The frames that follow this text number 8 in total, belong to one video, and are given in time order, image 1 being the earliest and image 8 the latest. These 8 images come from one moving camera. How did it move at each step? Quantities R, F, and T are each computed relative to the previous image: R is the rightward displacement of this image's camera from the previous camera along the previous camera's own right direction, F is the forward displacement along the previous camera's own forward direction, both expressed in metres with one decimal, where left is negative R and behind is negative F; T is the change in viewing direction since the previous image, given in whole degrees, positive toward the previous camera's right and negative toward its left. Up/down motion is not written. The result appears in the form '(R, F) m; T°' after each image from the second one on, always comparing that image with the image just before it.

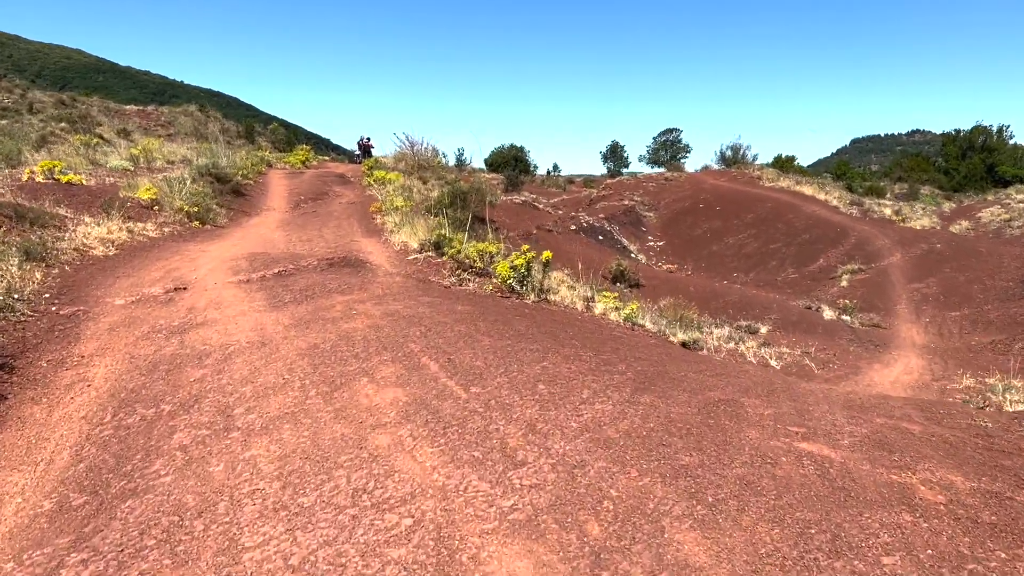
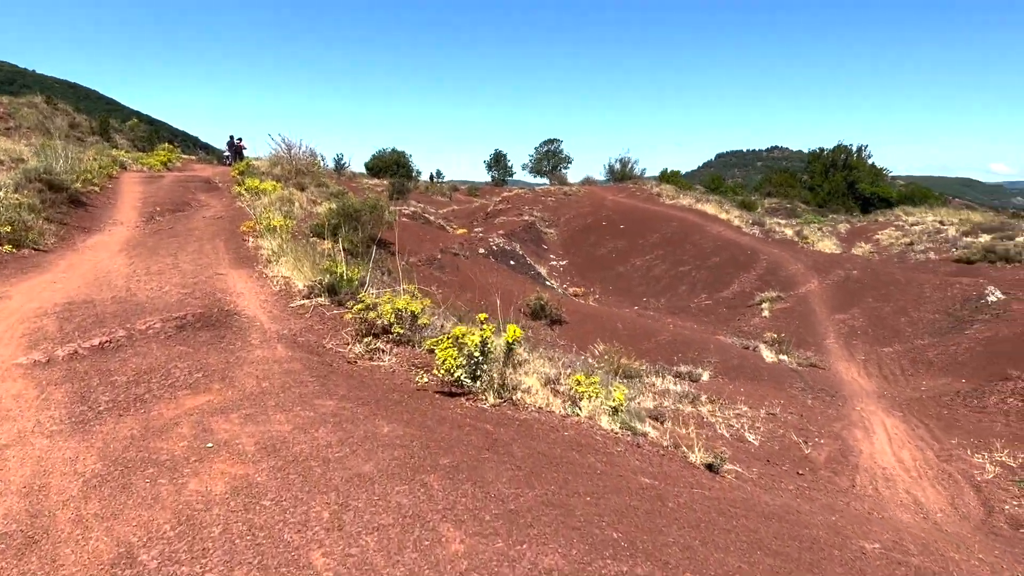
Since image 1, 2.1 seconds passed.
(-0.2, +1.5) m; +8°
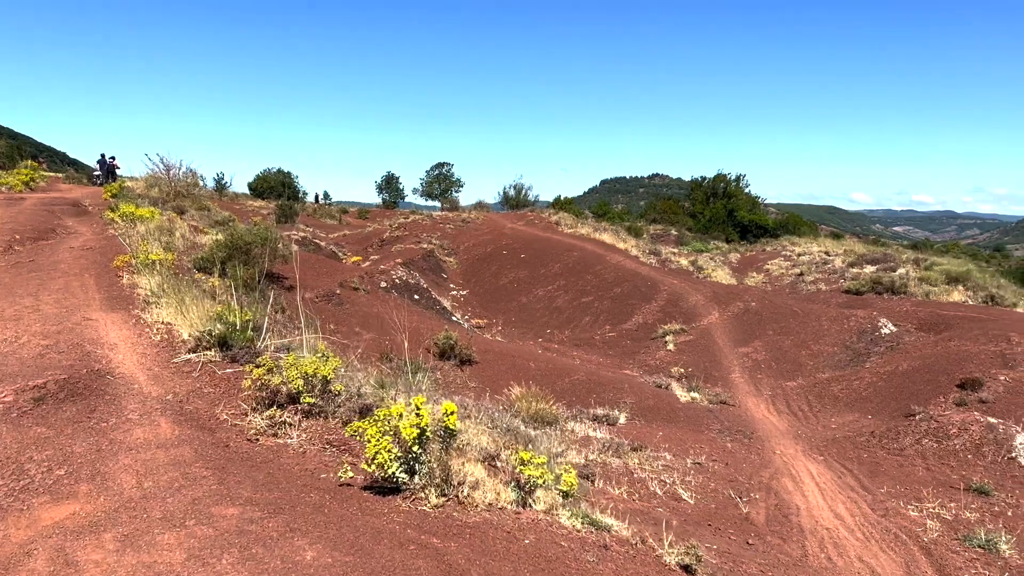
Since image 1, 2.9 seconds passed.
(-0.2, +0.5) m; +7°
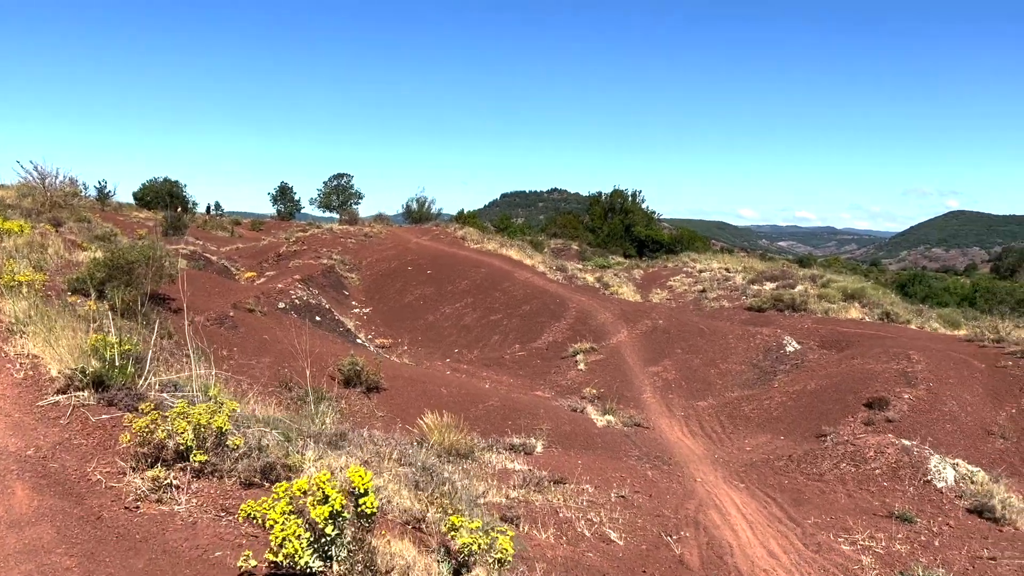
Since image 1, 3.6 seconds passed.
(-0.1, +0.4) m; +7°
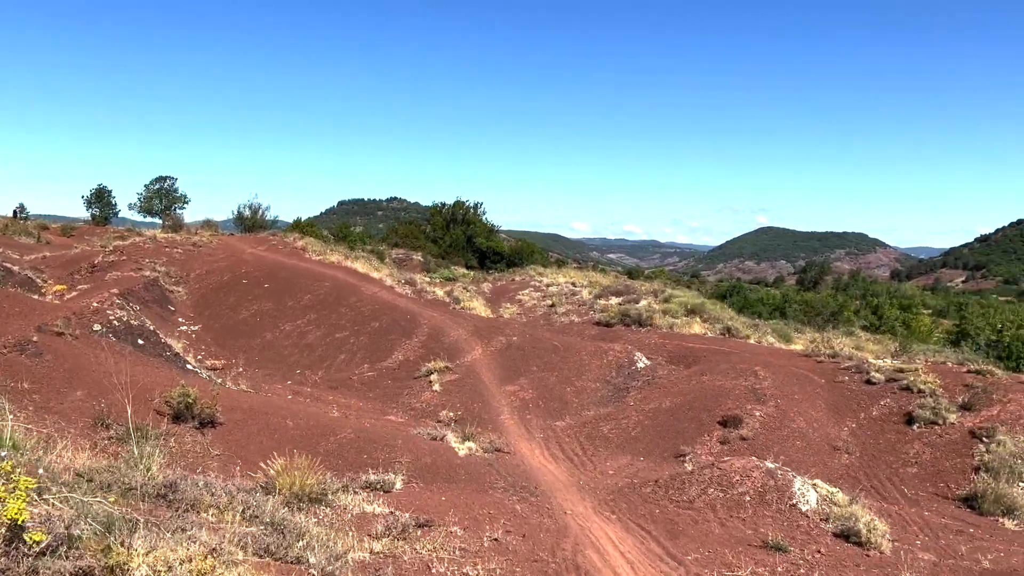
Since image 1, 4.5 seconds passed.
(-0.2, +0.5) m; +11°
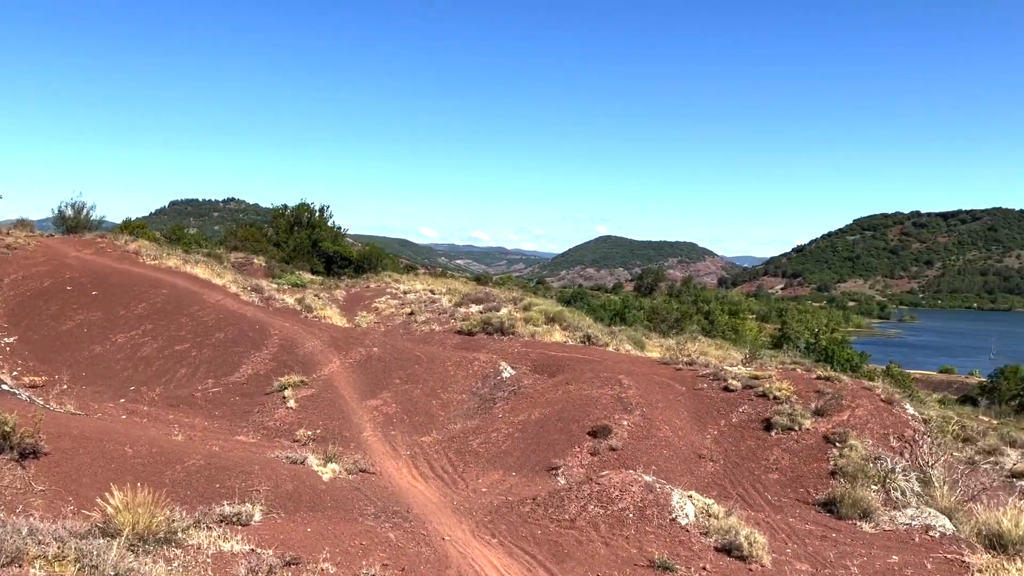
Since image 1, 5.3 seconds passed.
(-0.2, +0.4) m; +10°
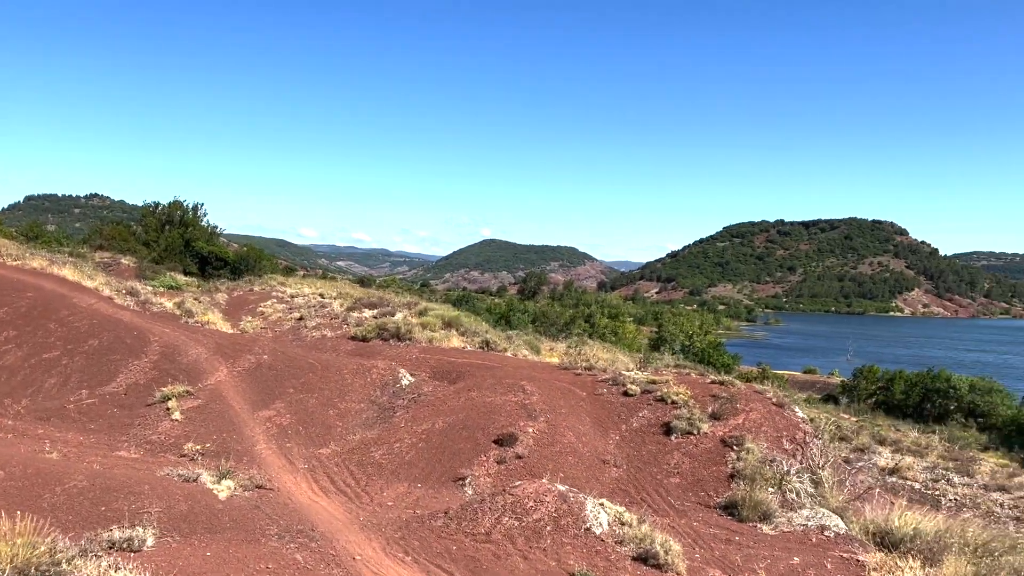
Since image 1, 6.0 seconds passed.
(-0.2, +0.2) m; +8°
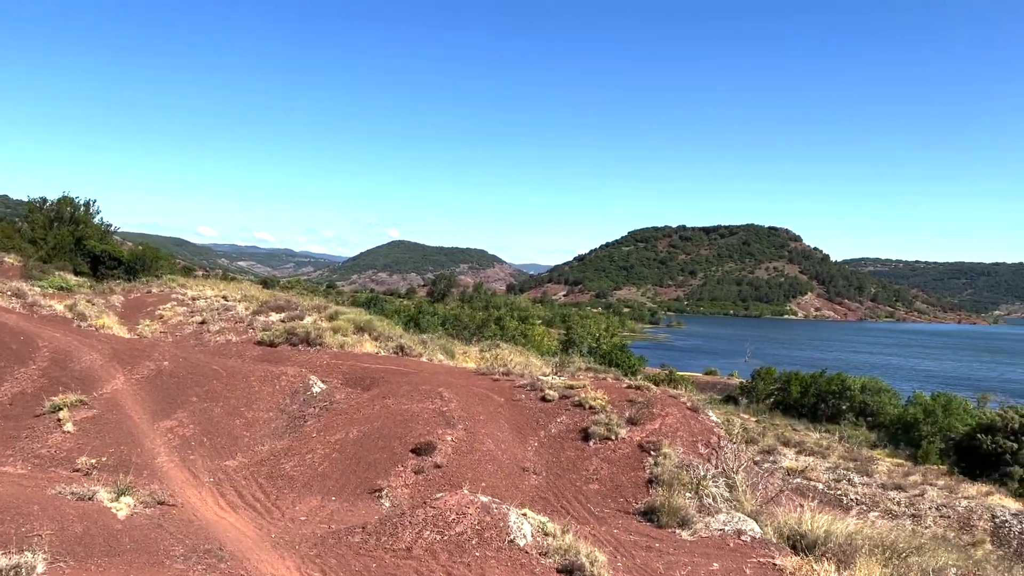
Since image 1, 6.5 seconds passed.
(-0.1, +0.2) m; +6°
